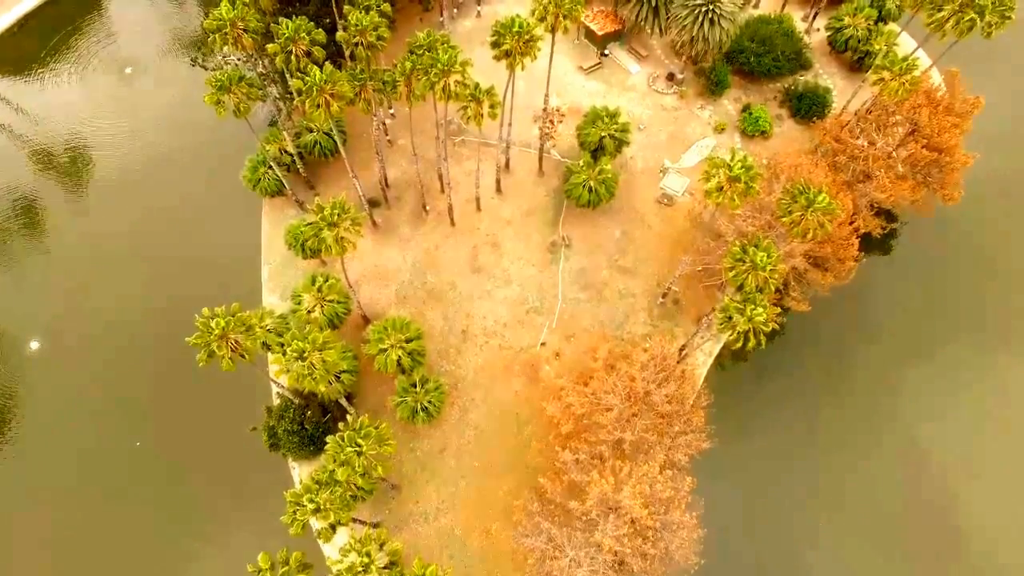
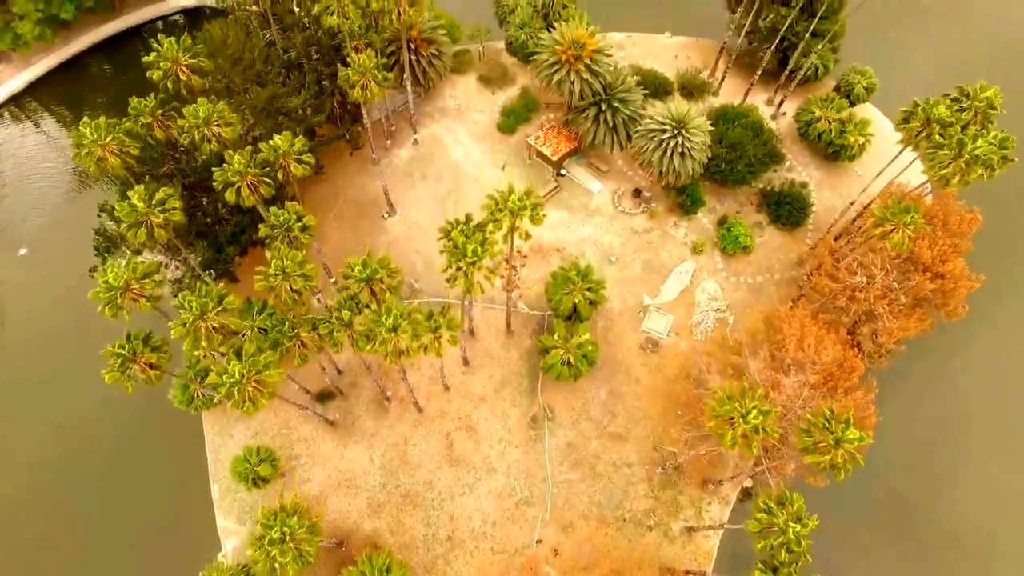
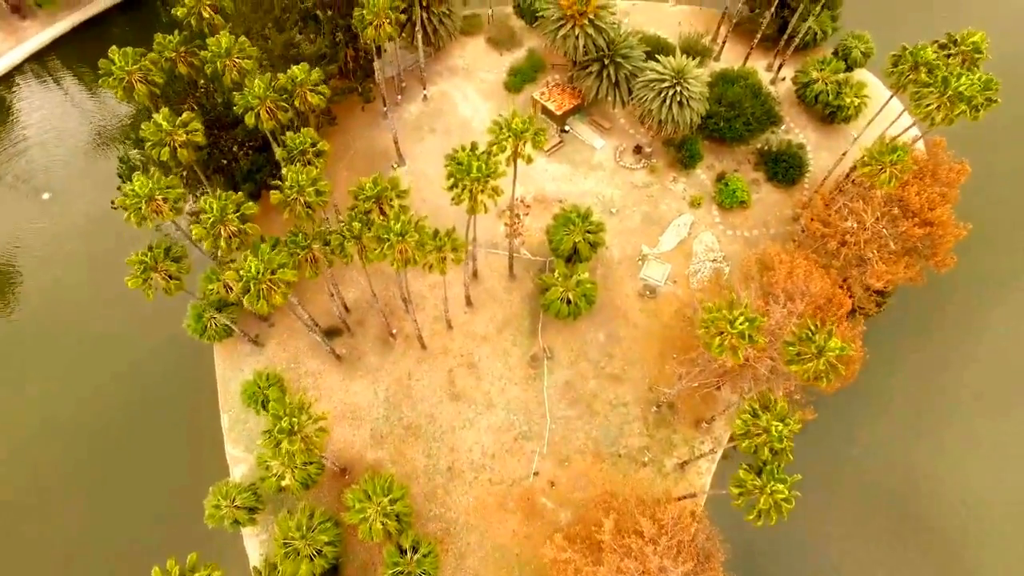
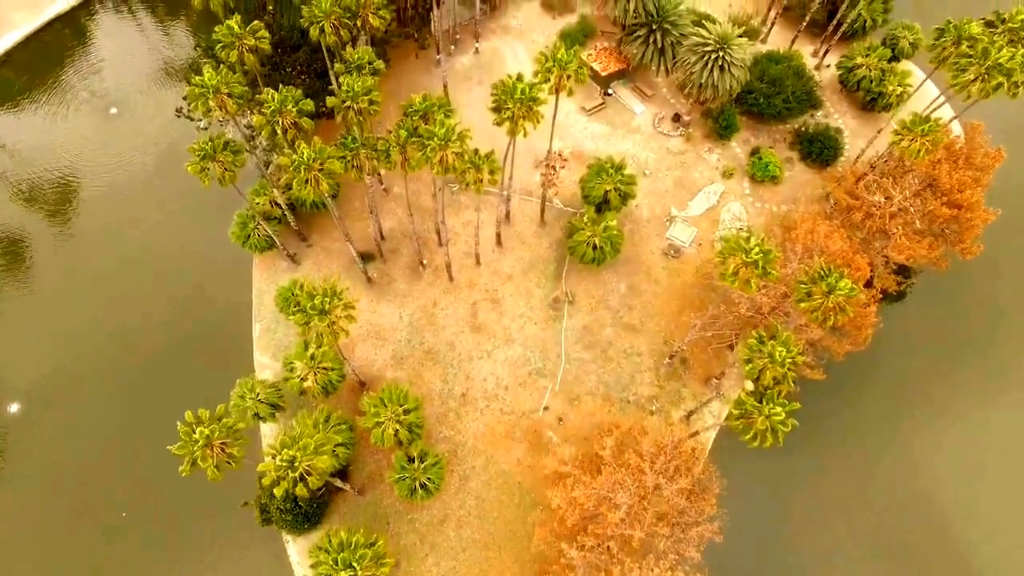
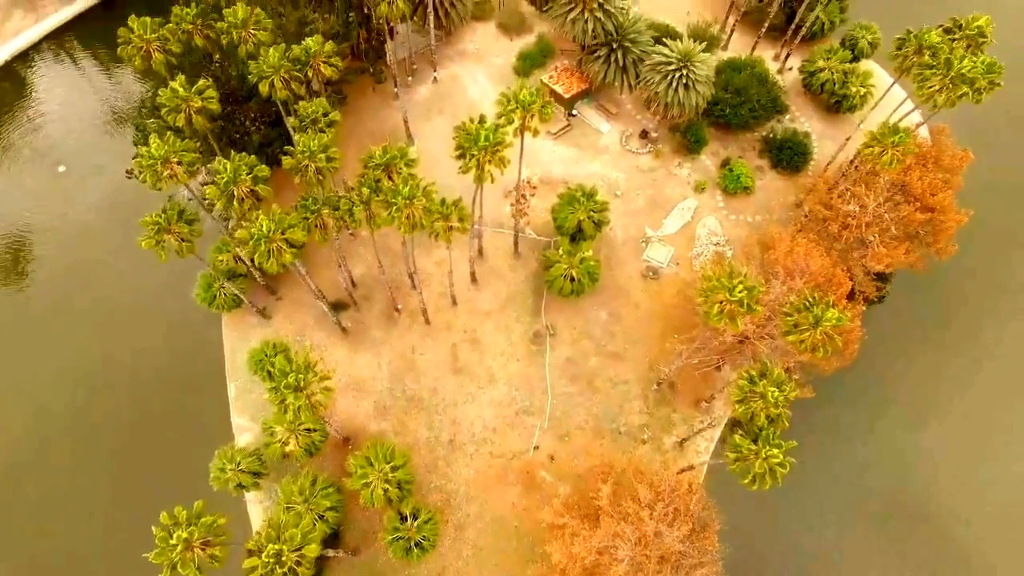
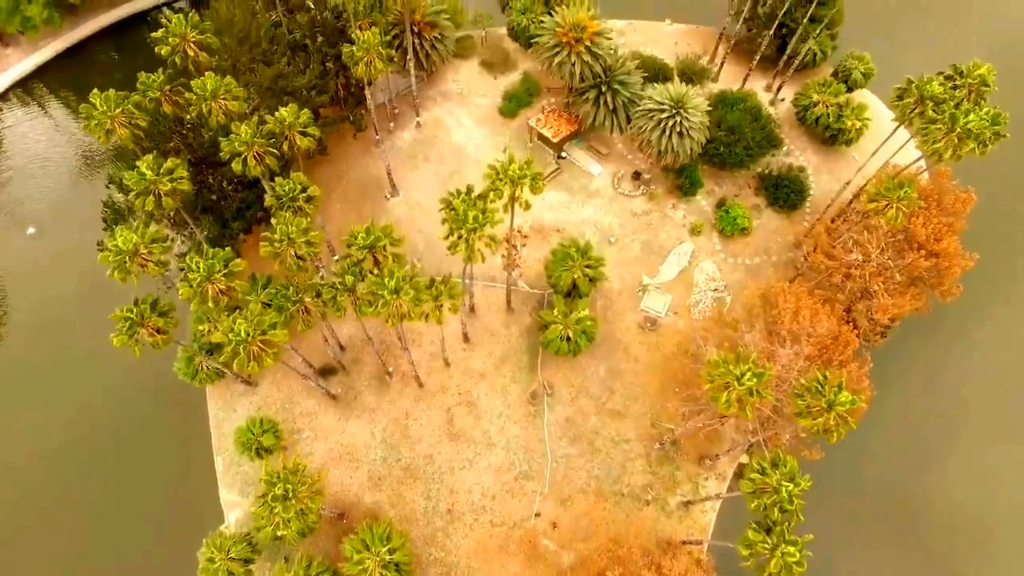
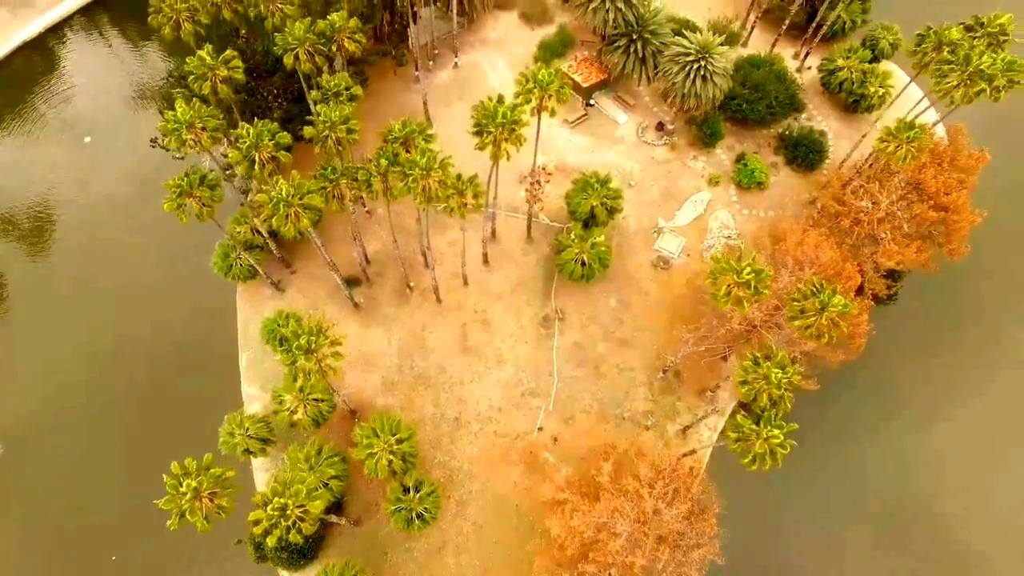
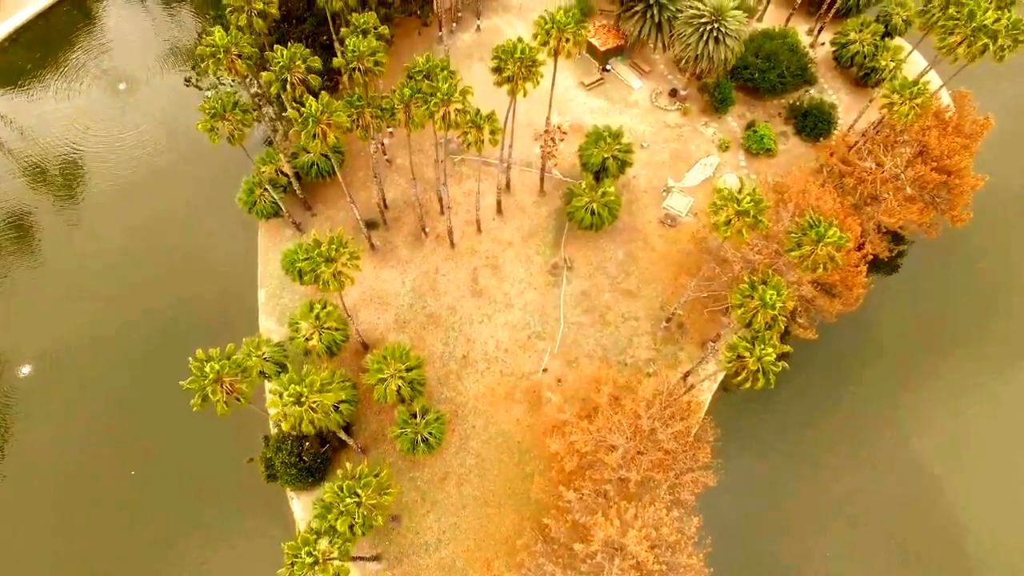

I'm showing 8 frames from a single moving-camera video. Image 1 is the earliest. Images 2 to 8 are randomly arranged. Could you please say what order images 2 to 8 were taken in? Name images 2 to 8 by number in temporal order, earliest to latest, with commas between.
8, 4, 7, 5, 3, 6, 2
